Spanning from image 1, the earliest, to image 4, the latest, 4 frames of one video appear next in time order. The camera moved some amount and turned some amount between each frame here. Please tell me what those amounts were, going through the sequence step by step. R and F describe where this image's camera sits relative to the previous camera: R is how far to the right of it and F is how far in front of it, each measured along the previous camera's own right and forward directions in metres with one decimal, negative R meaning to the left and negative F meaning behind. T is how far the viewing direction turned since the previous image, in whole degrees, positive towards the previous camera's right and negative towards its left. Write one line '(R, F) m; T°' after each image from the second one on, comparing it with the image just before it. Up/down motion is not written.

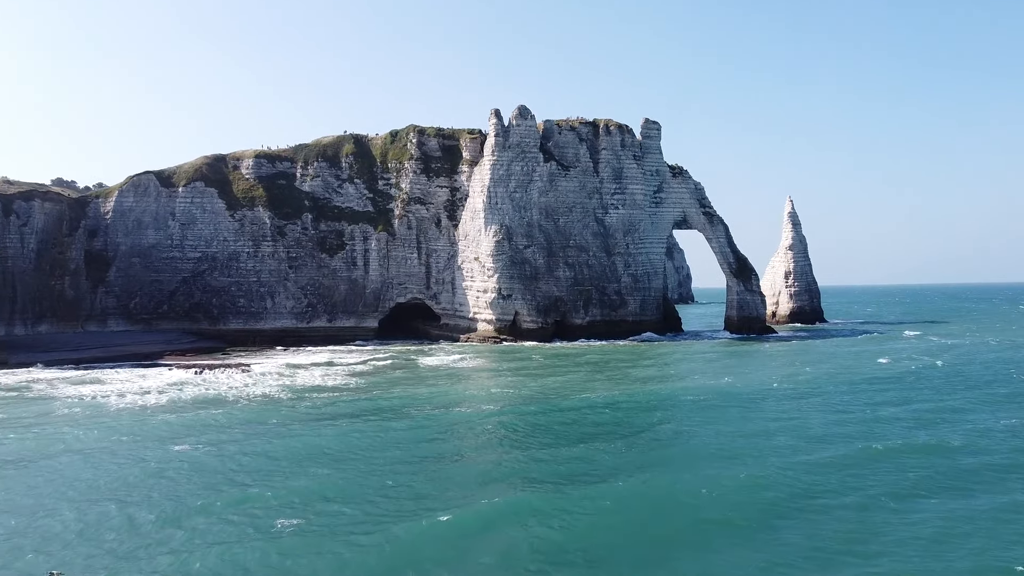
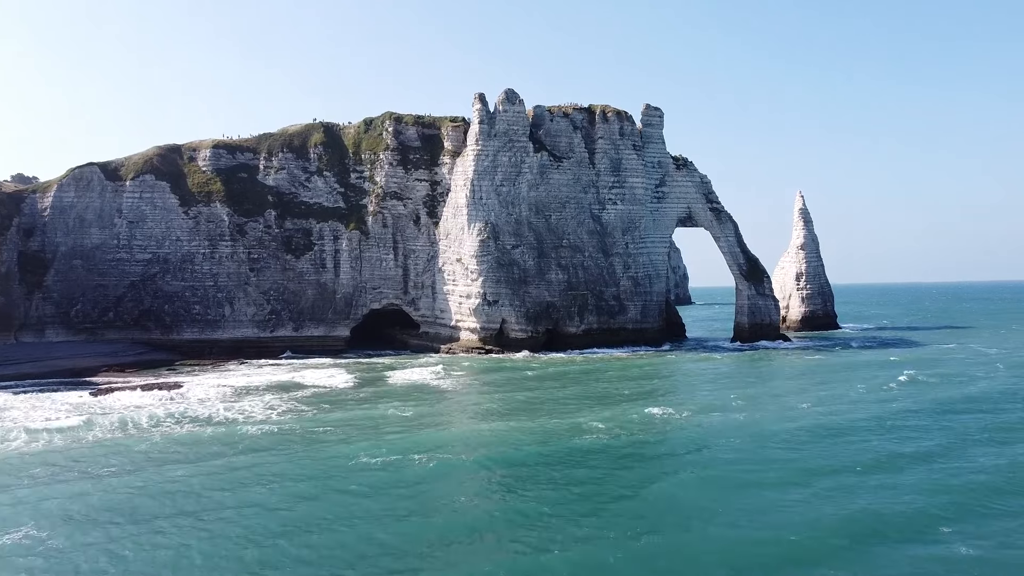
(+0.5, +4.8) m; +1°
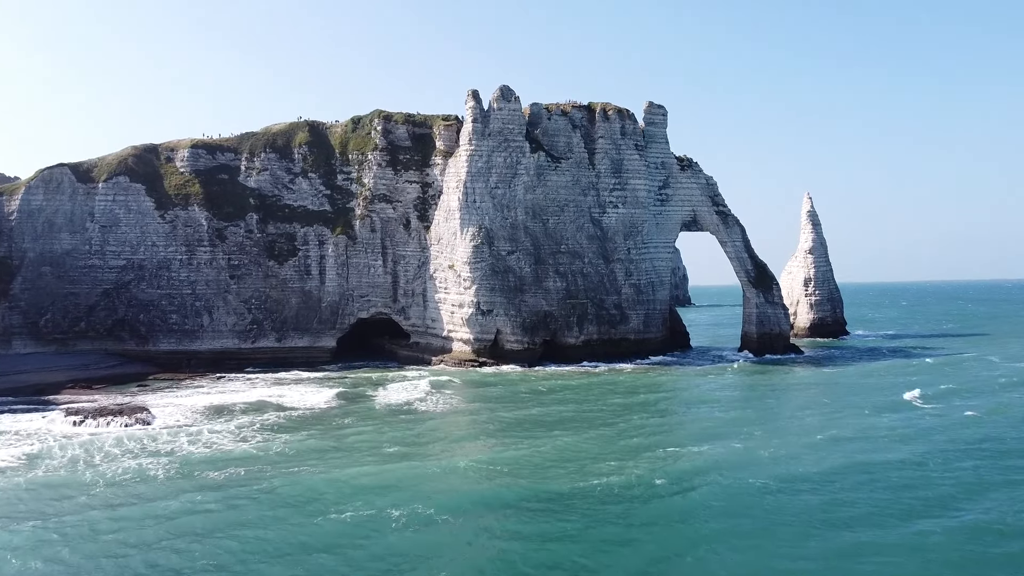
(+0.1, +2.3) m; 0°
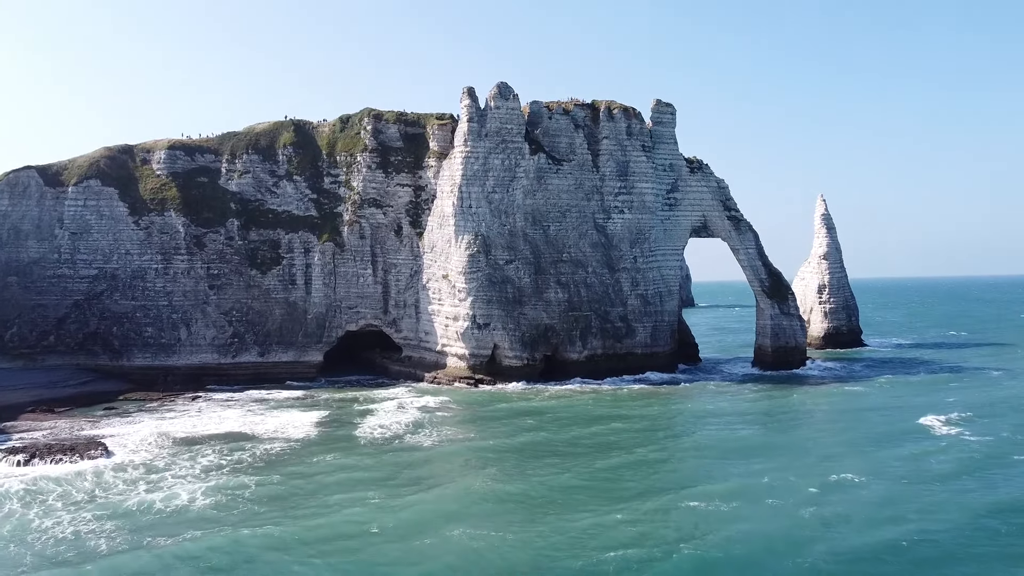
(+0.1, +2.6) m; 0°
